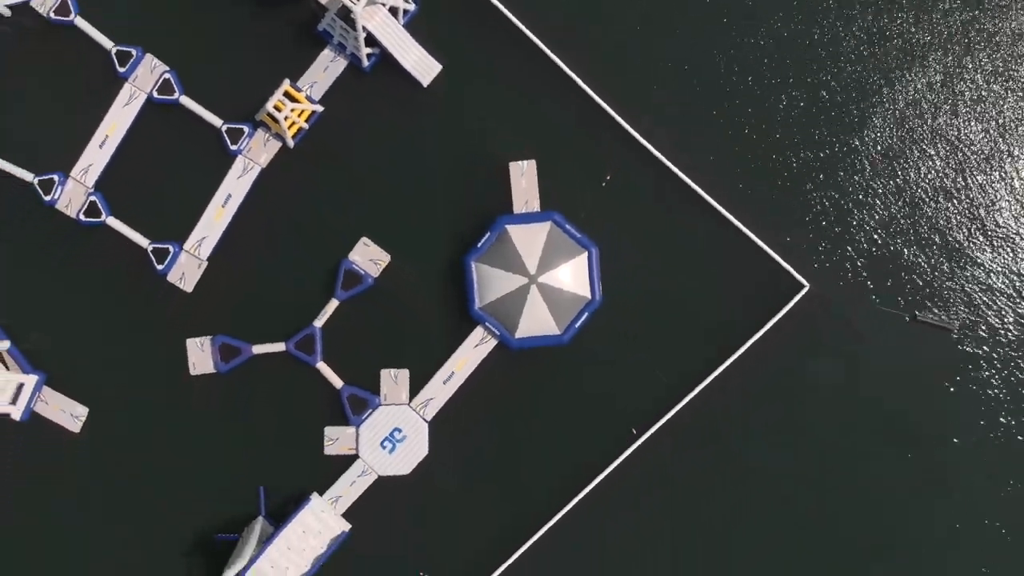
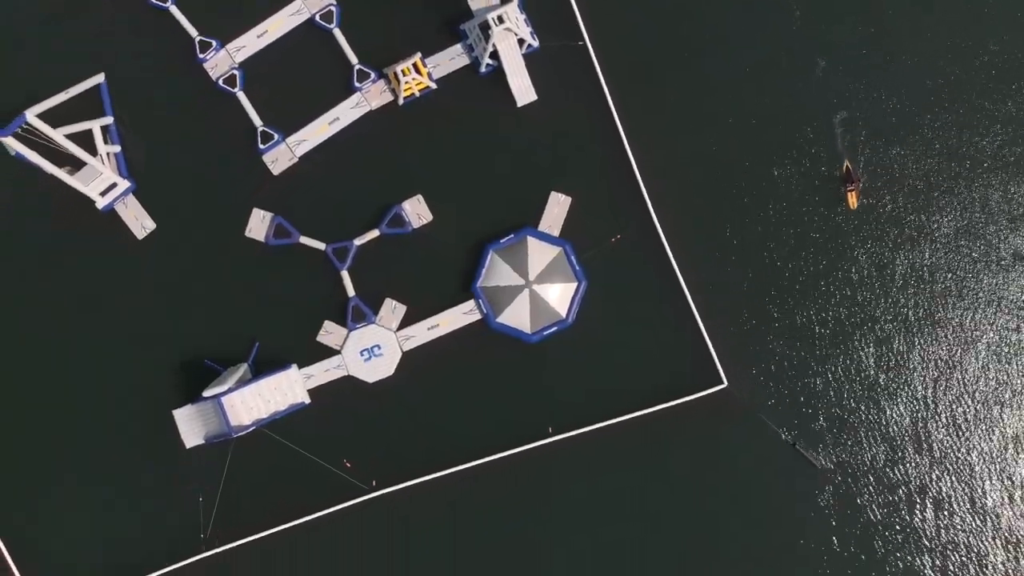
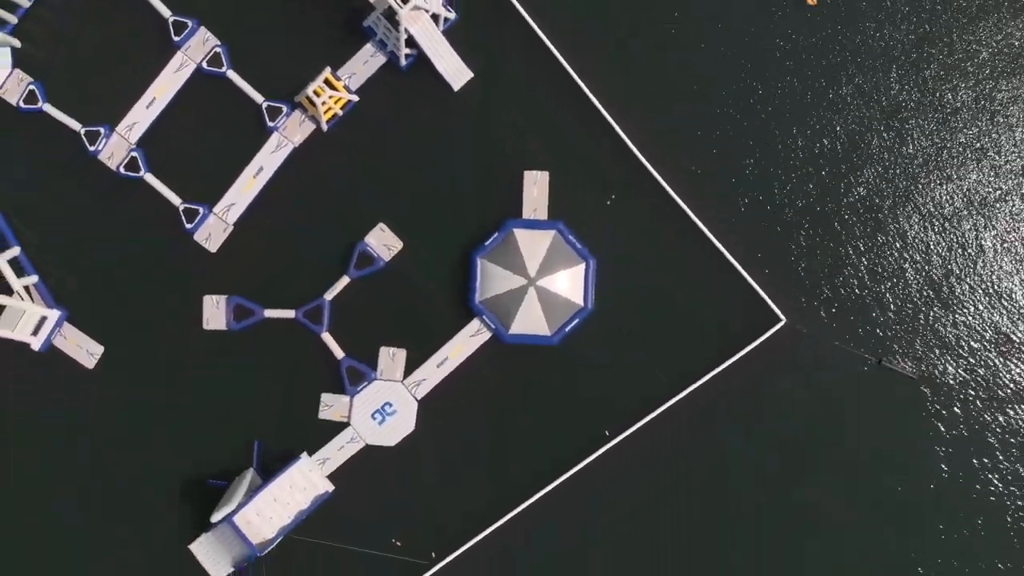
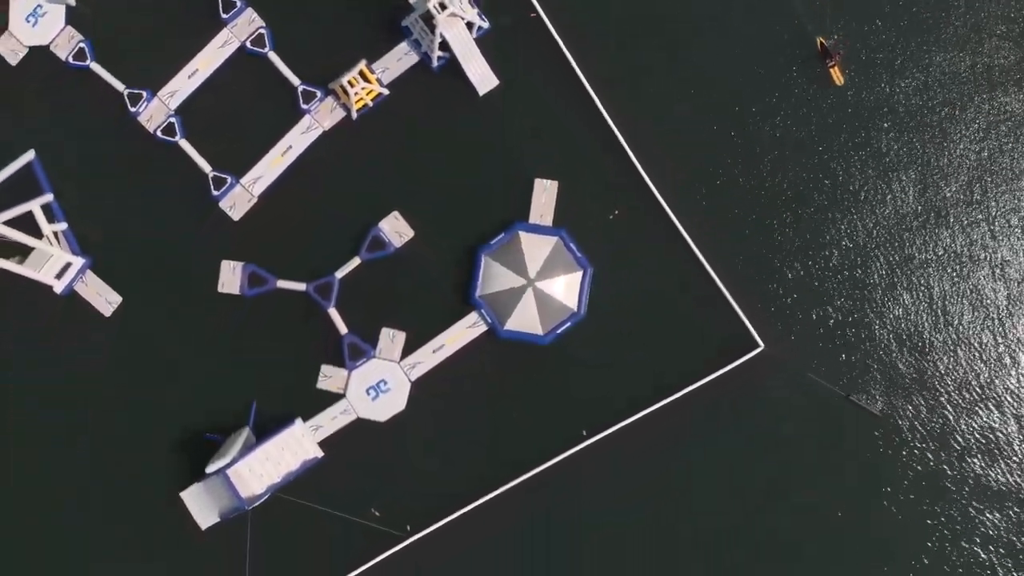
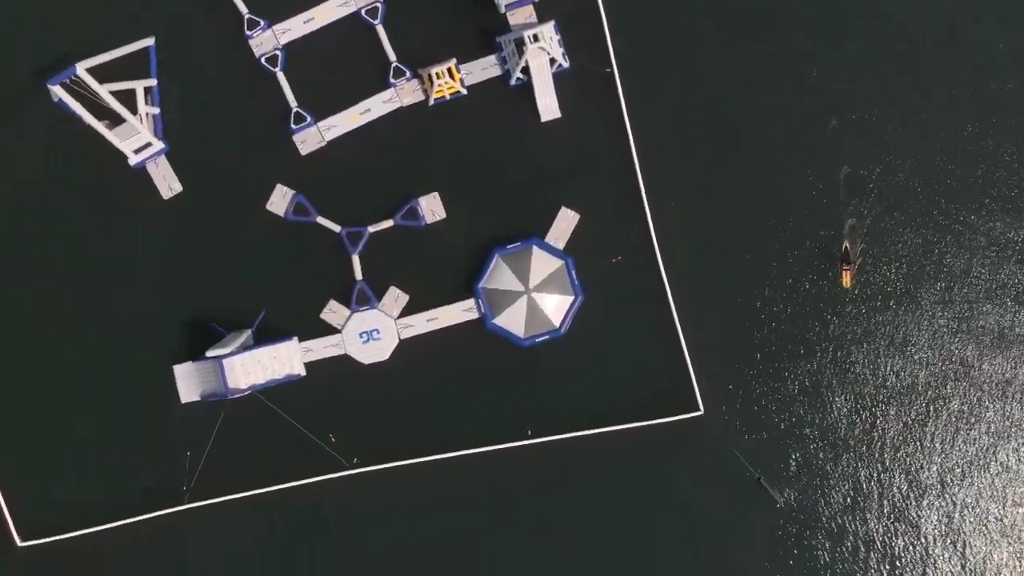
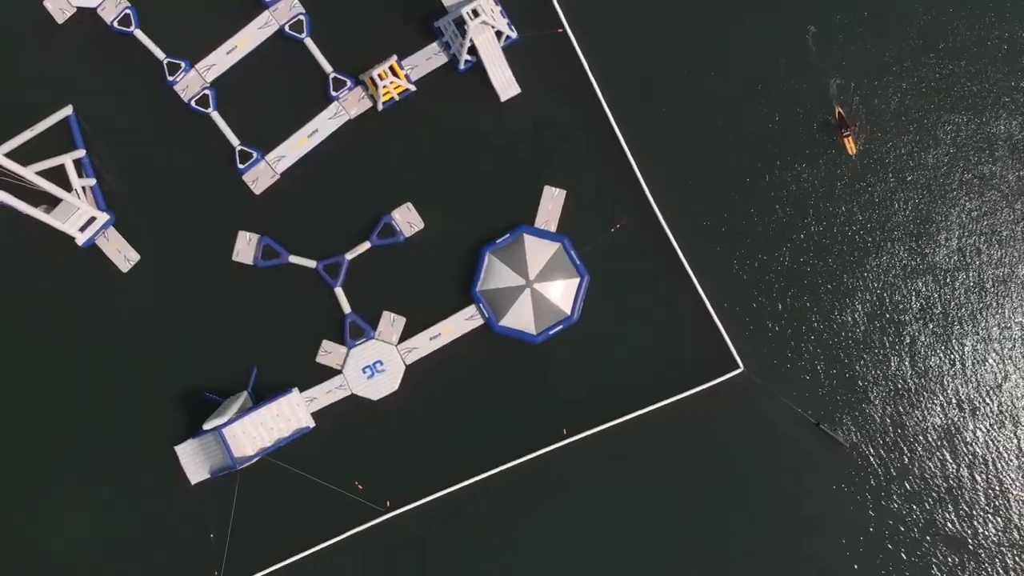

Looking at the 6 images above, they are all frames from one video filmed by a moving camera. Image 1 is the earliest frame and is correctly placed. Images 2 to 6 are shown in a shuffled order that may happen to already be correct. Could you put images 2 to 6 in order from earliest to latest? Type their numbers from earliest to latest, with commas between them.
3, 4, 6, 2, 5
